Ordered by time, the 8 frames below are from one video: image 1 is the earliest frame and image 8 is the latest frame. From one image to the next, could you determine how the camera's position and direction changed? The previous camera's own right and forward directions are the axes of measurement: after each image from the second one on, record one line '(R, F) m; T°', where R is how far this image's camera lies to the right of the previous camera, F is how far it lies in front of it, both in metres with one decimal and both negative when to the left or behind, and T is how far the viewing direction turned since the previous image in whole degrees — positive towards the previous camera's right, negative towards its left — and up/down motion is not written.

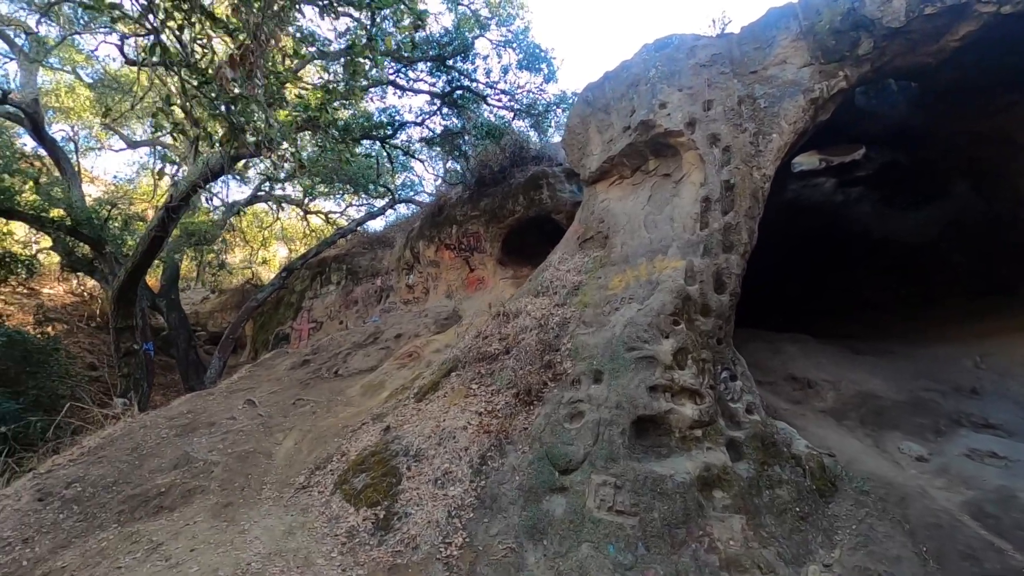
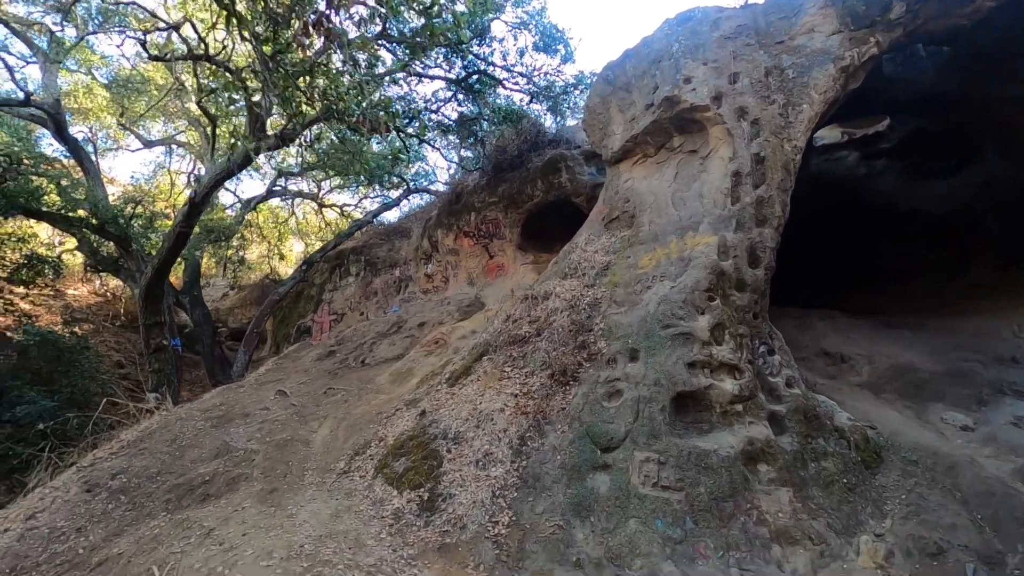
(-0.2, 0.0) m; -1°
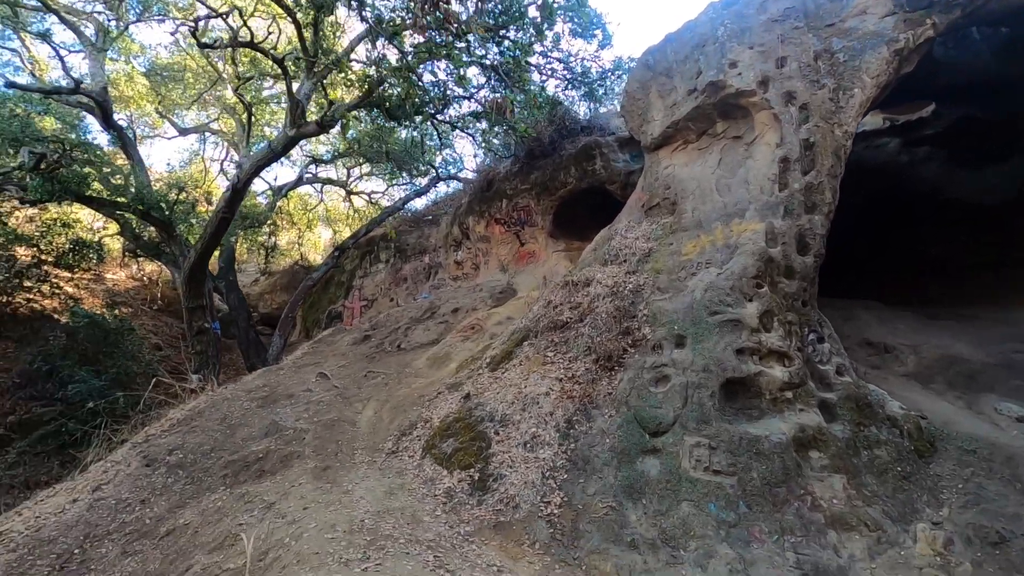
(-0.3, -0.1) m; -2°
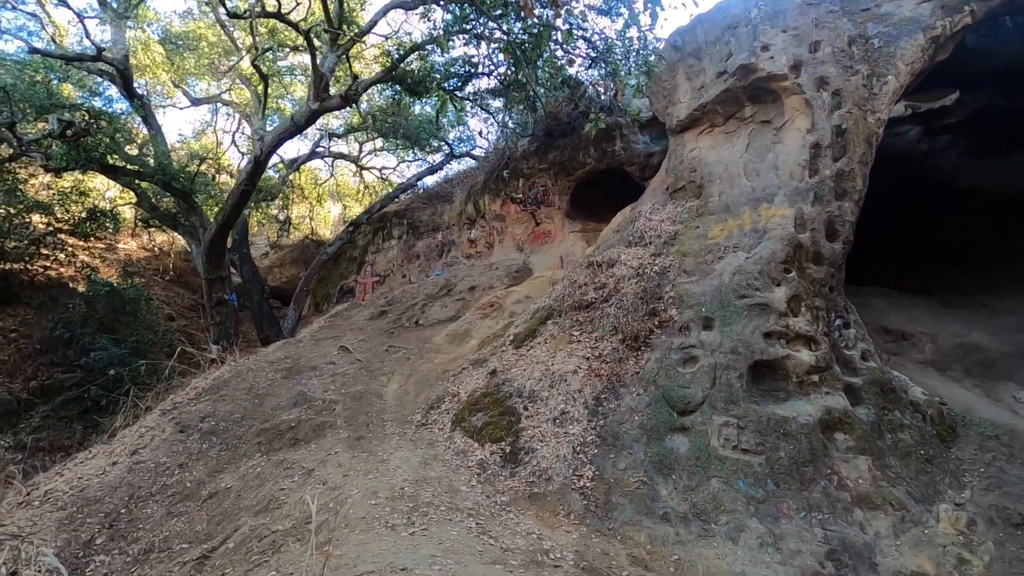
(-0.3, -0.1) m; 0°
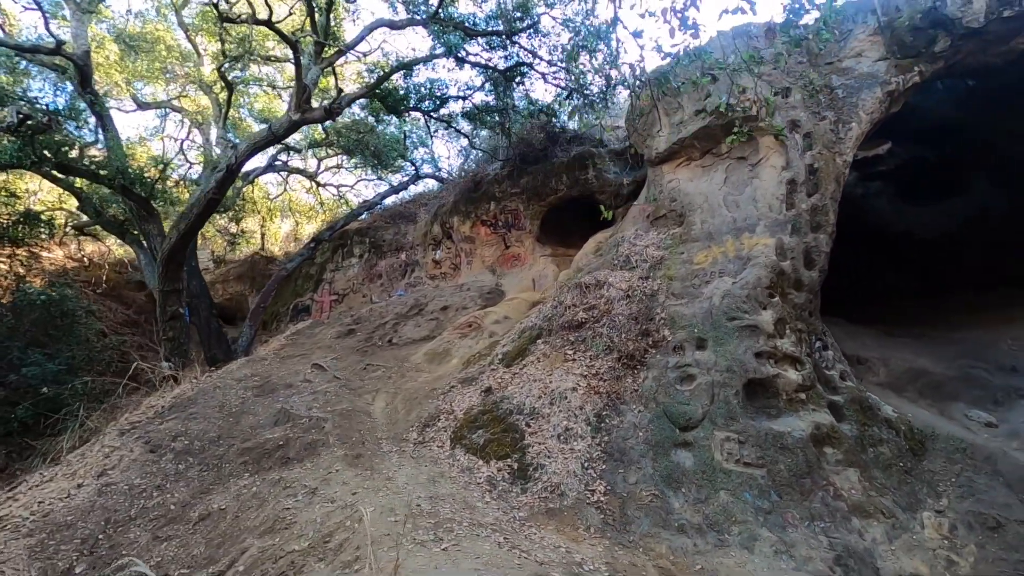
(-0.7, 0.0) m; +6°
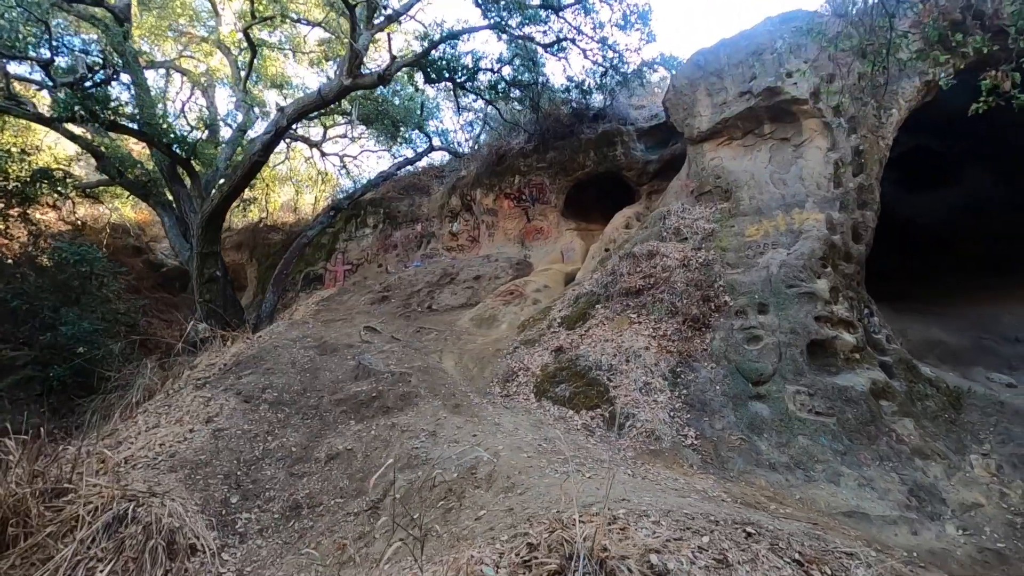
(-1.3, -0.3) m; +3°
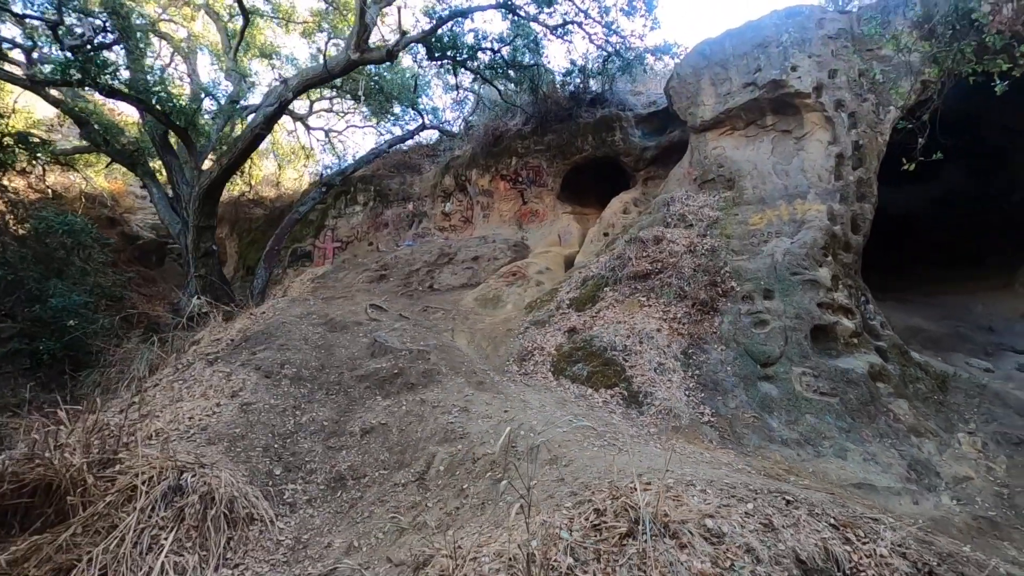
(-0.6, -0.1) m; +3°
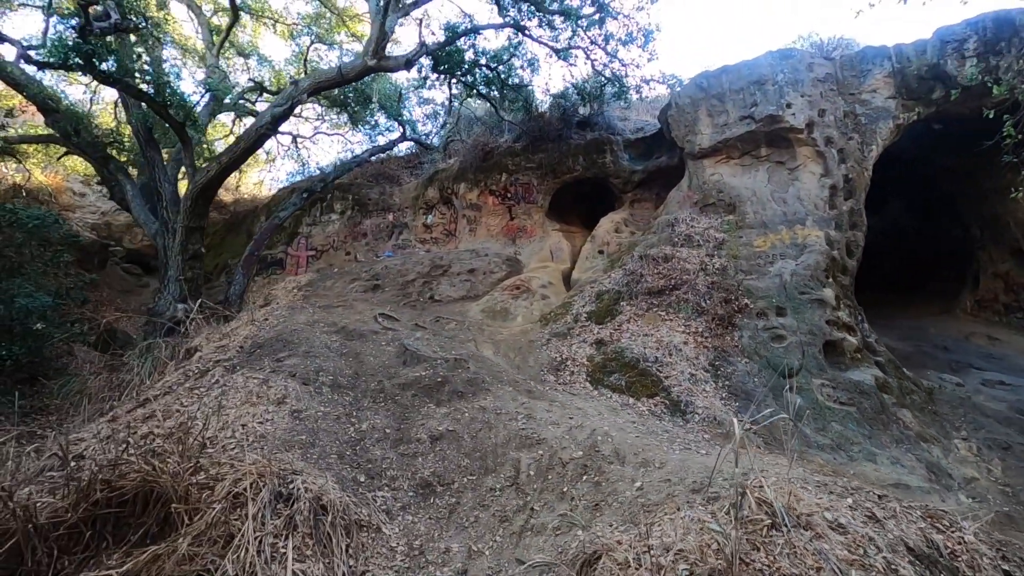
(-1.3, 0.0) m; +7°
